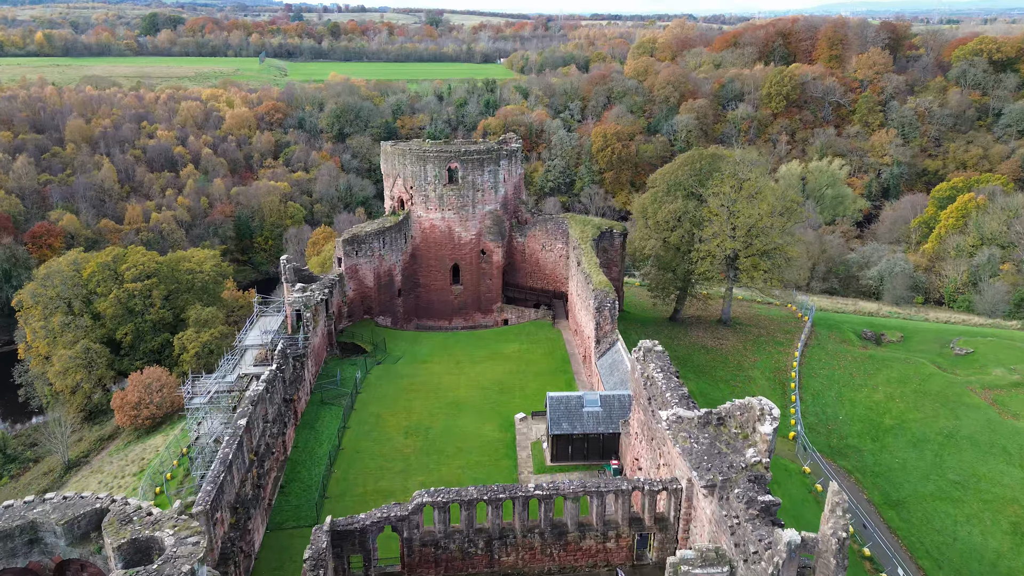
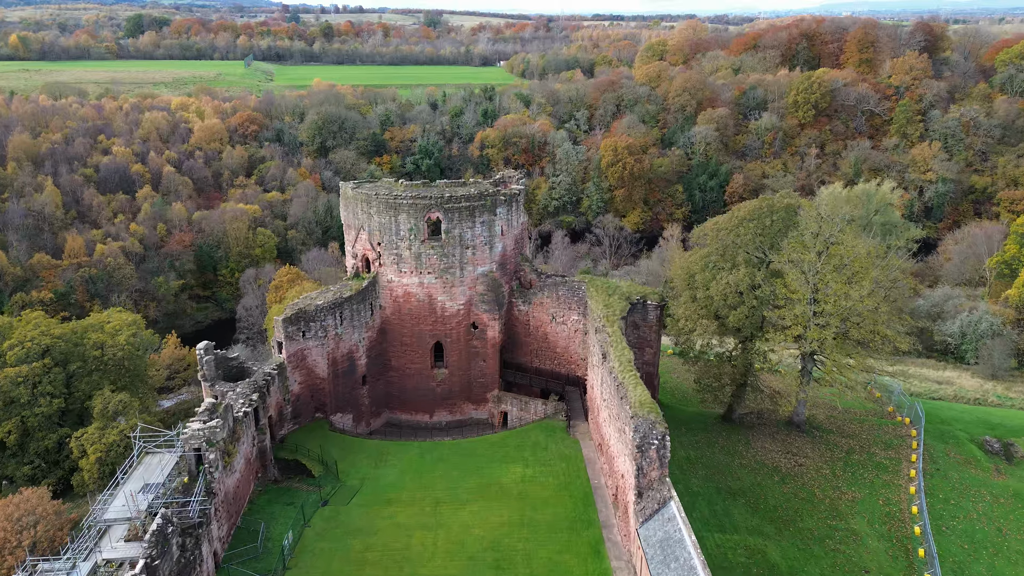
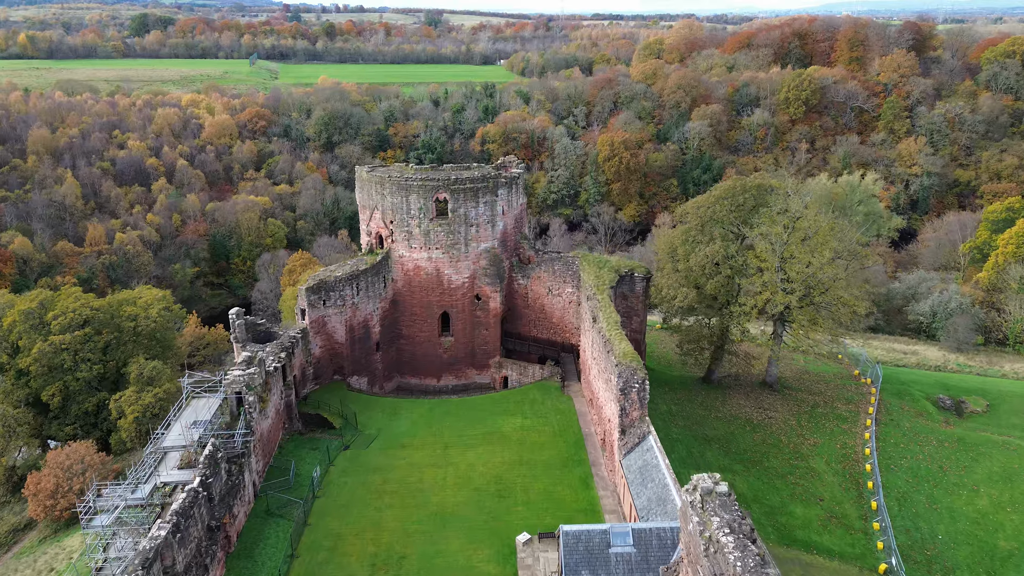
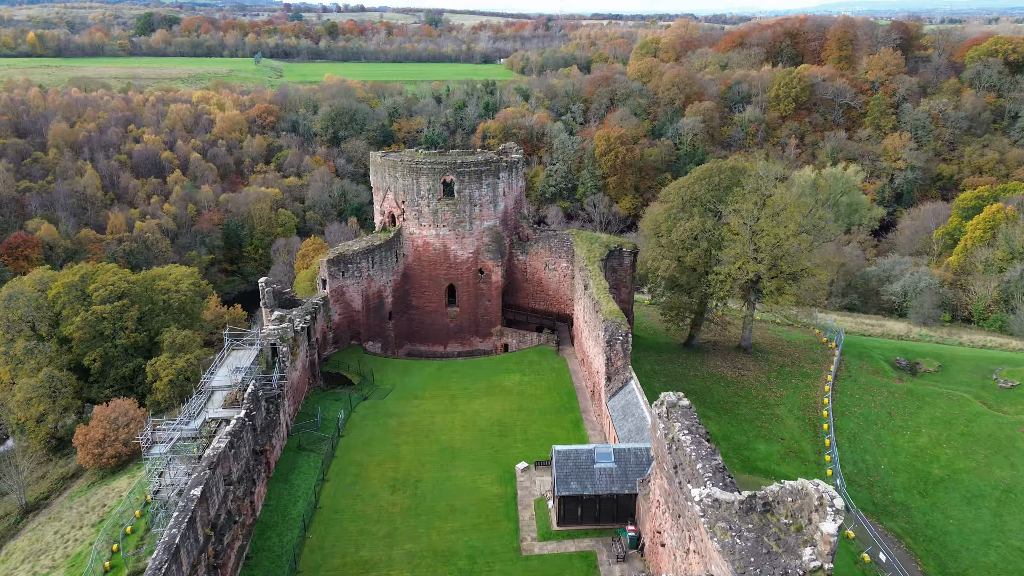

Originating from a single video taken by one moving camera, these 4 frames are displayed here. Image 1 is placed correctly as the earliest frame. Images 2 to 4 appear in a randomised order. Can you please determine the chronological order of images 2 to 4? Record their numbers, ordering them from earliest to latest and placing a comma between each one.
4, 3, 2
